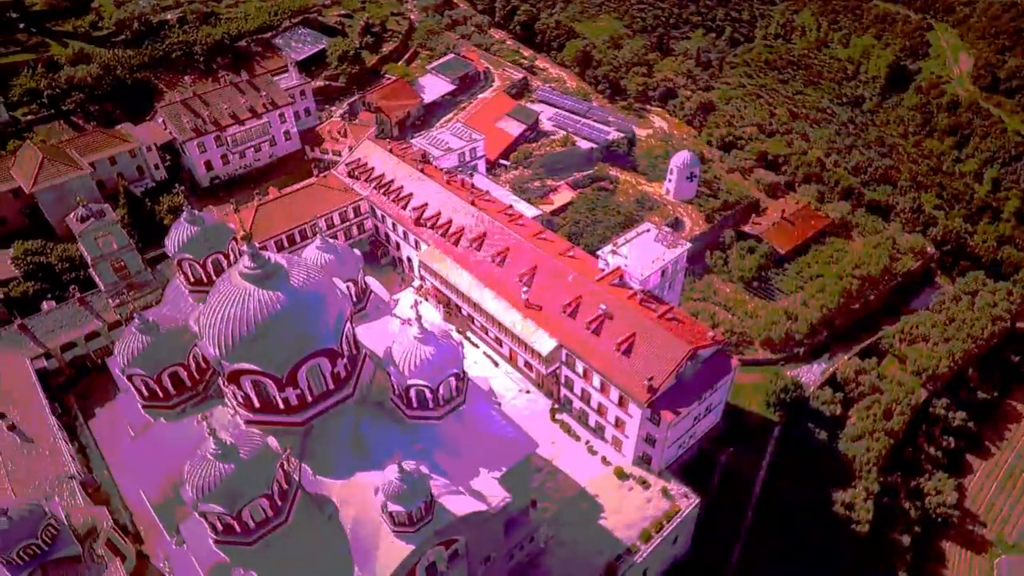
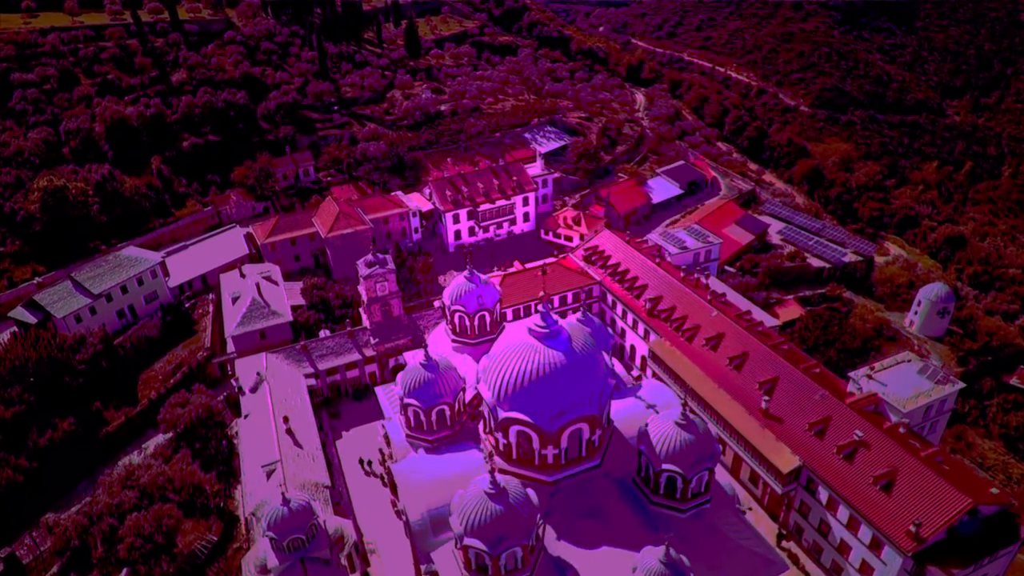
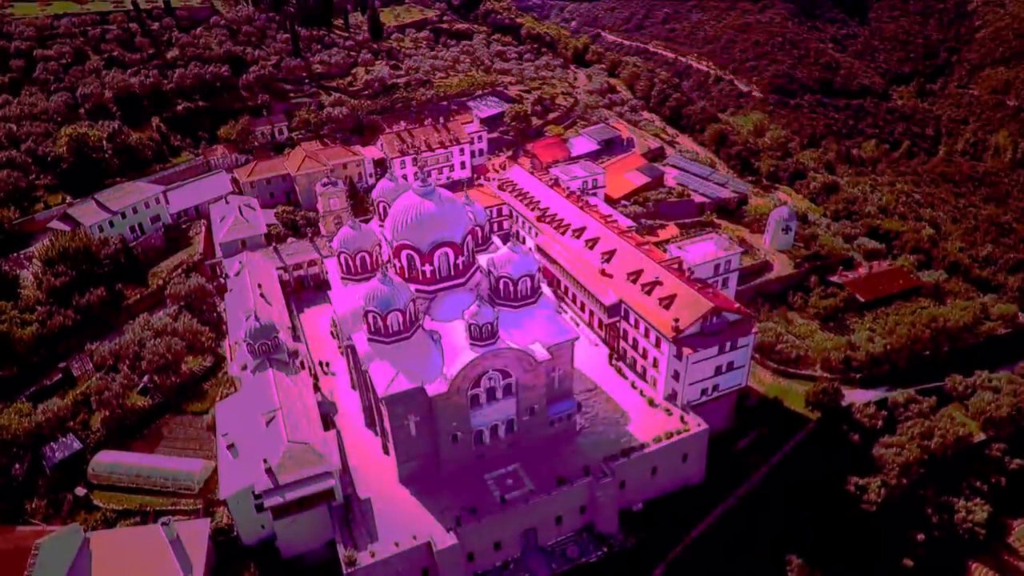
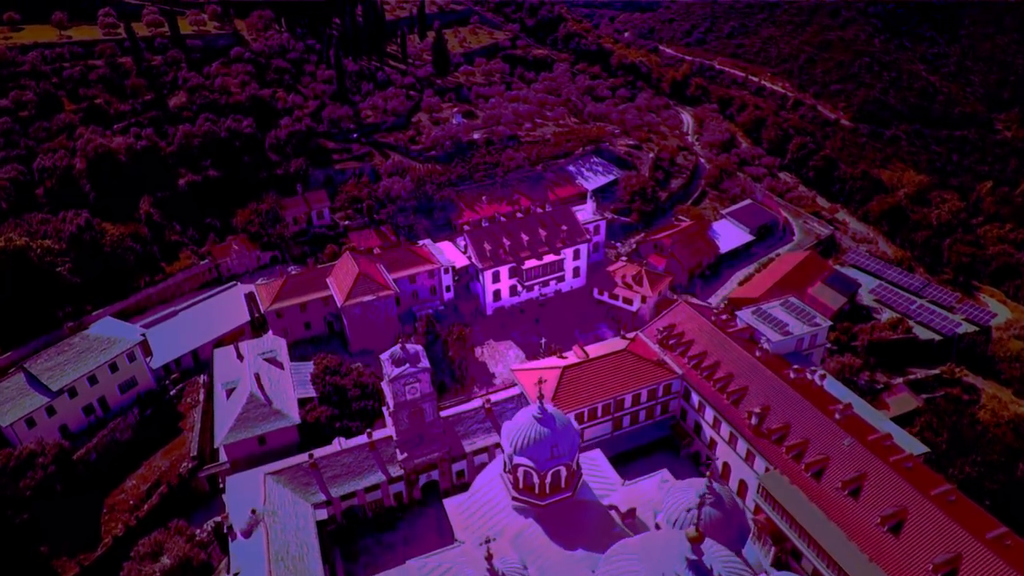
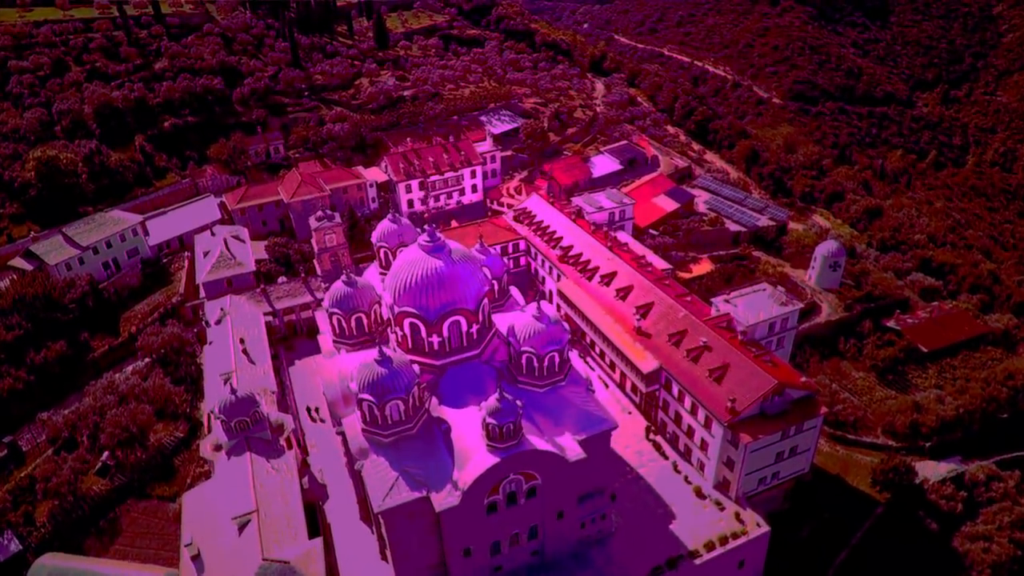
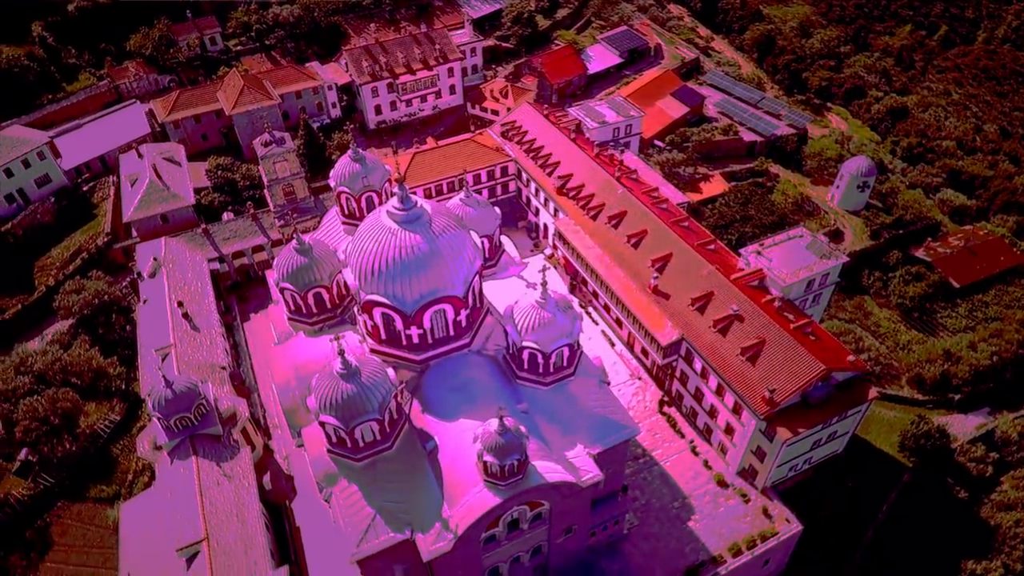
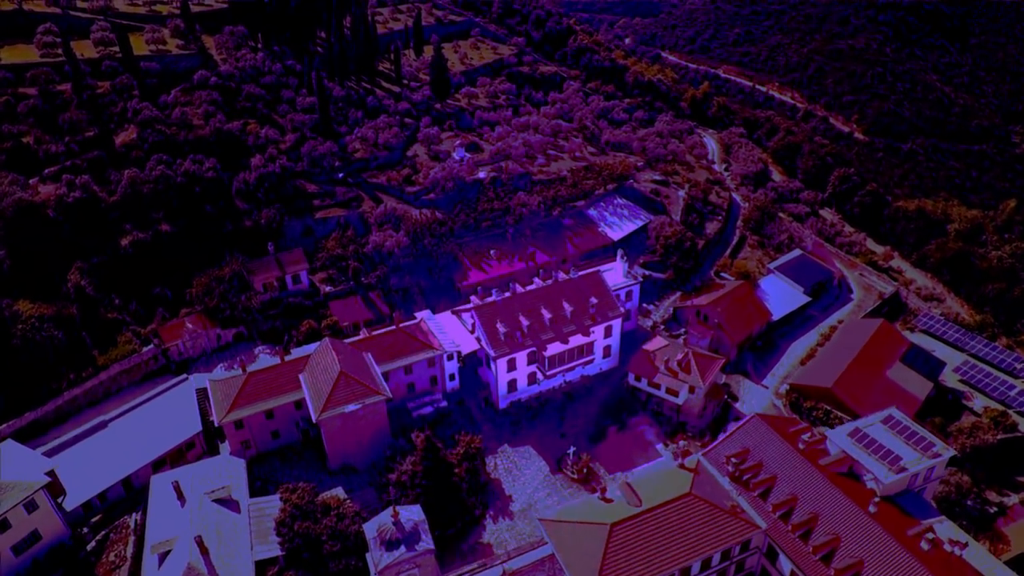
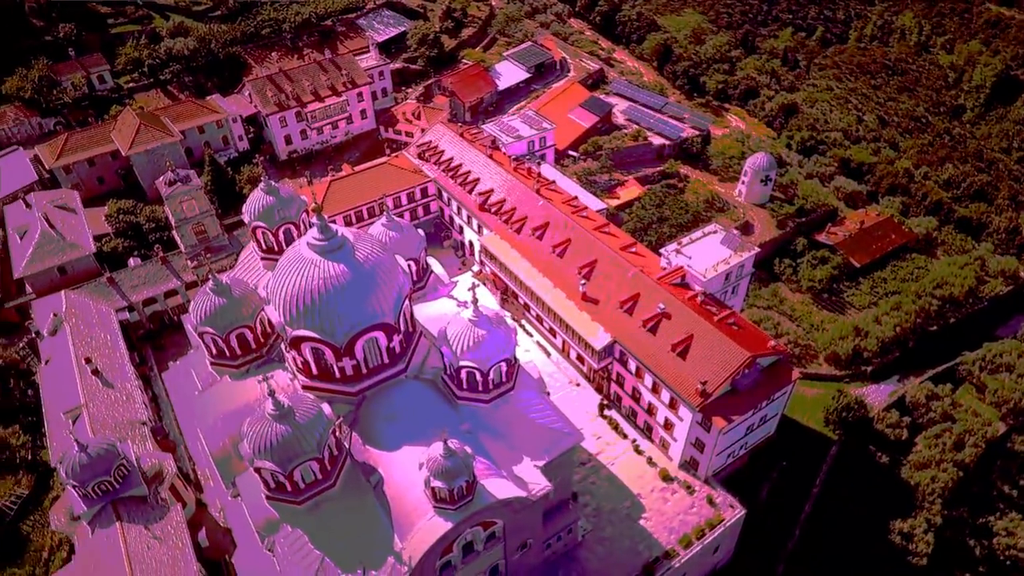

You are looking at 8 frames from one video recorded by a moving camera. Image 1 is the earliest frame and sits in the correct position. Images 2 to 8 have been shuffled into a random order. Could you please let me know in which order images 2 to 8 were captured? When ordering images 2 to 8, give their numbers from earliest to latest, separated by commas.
8, 6, 3, 5, 2, 4, 7
